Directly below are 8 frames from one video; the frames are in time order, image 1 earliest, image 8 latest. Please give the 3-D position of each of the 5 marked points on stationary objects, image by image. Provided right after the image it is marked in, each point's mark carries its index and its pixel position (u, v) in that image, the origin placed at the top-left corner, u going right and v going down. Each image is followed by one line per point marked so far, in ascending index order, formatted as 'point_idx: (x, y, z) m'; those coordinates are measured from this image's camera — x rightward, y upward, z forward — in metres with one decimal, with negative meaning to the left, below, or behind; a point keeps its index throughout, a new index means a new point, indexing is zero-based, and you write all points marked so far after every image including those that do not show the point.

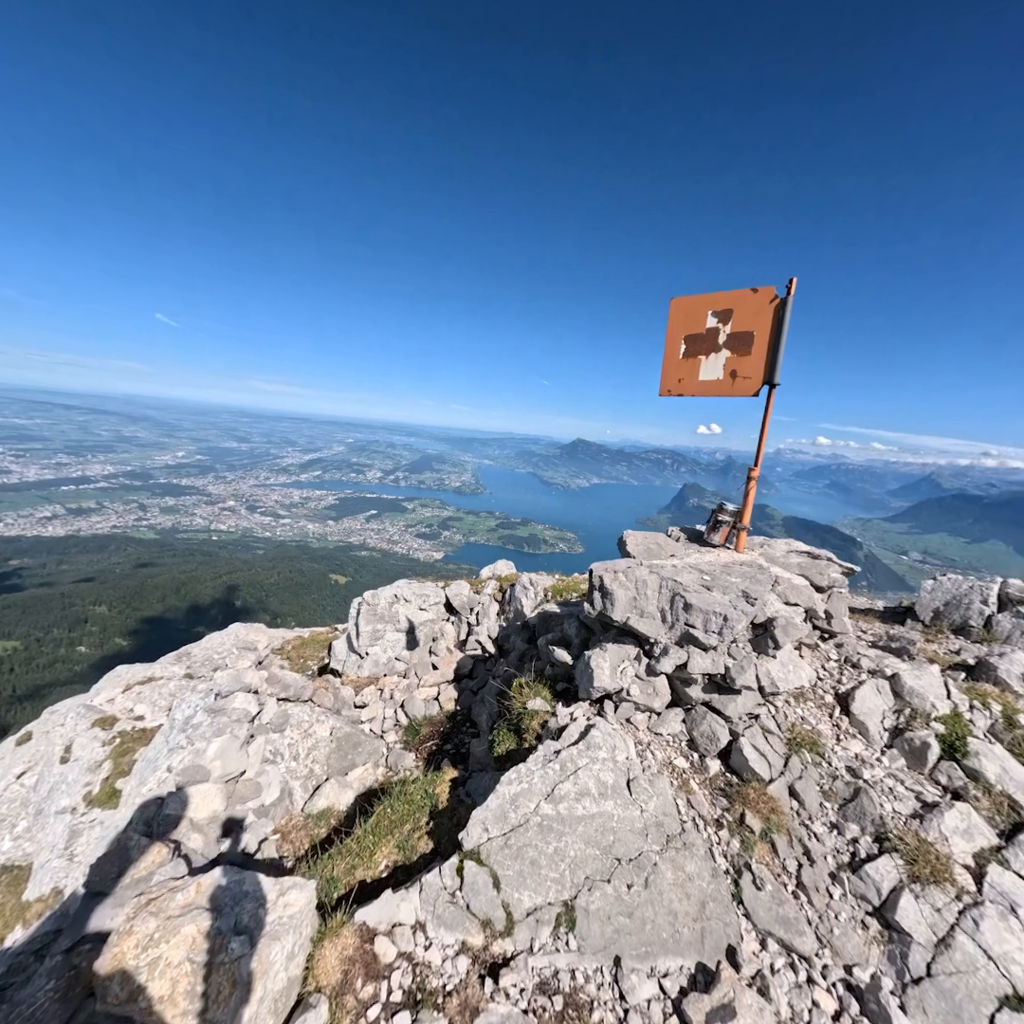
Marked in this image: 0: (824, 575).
0: (+4.7, -1.0, +6.8) m
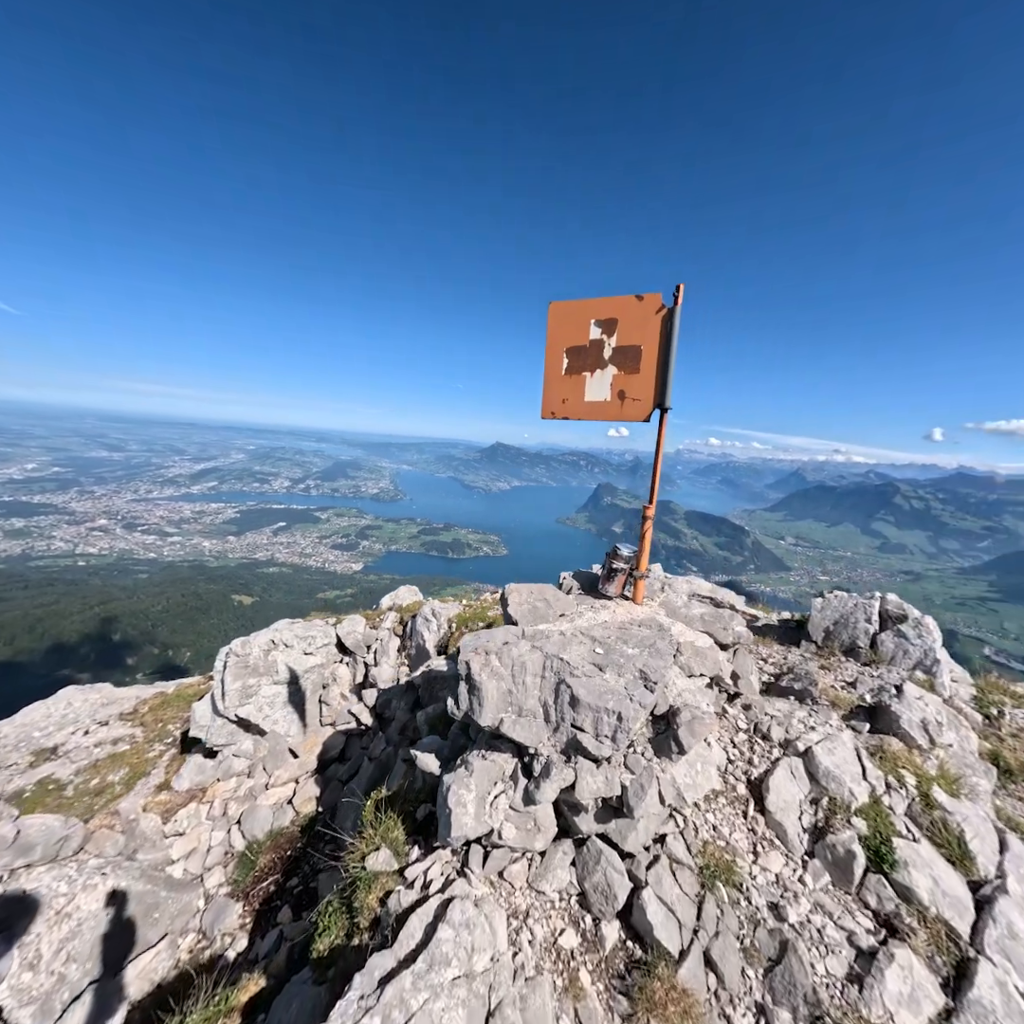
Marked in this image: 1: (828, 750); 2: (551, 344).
0: (+2.8, -1.5, +6.0) m
1: (+3.5, -2.6, +5.0) m
2: (+0.6, +2.4, +6.4) m
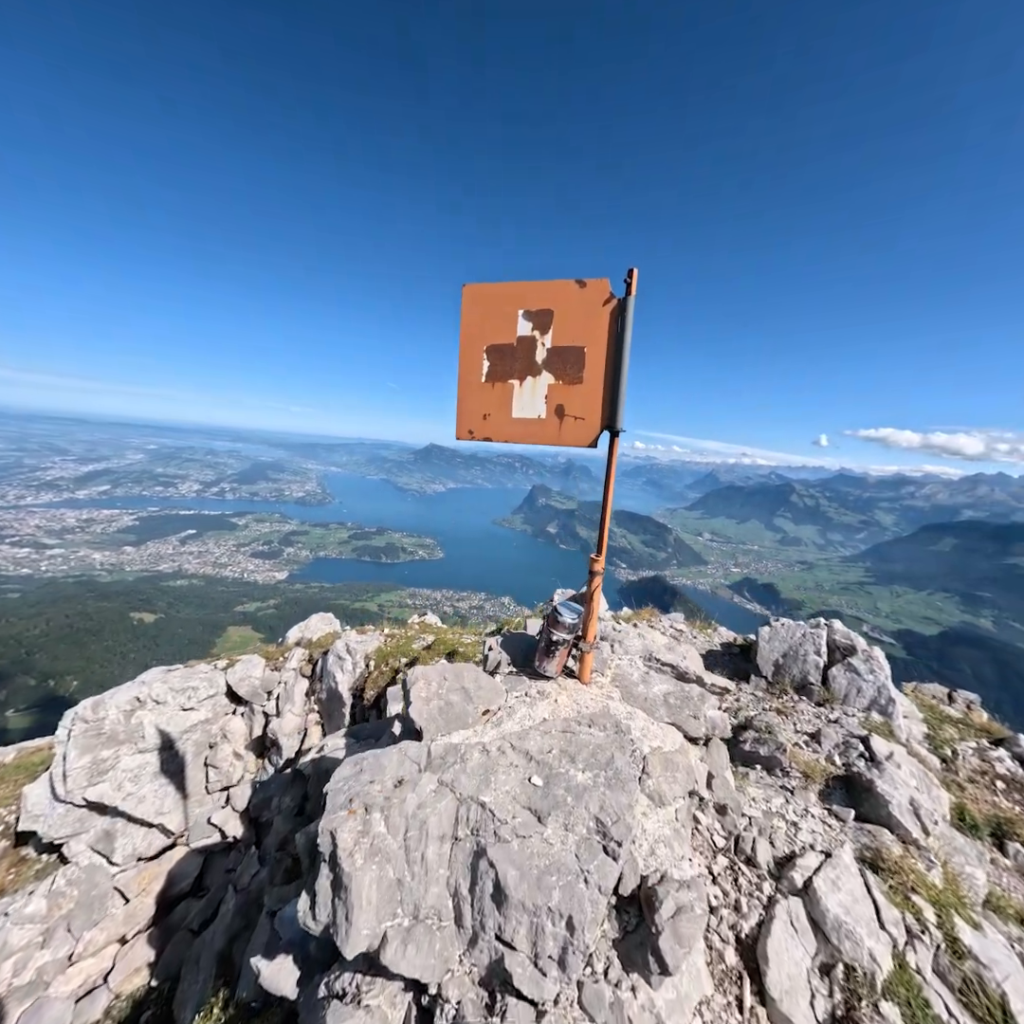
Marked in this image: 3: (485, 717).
0: (+1.9, -2.1, +4.7) m
1: (+2.7, -3.1, +3.9) m
2: (-0.4, +1.9, +4.8) m
3: (-0.3, -2.0, +4.3) m
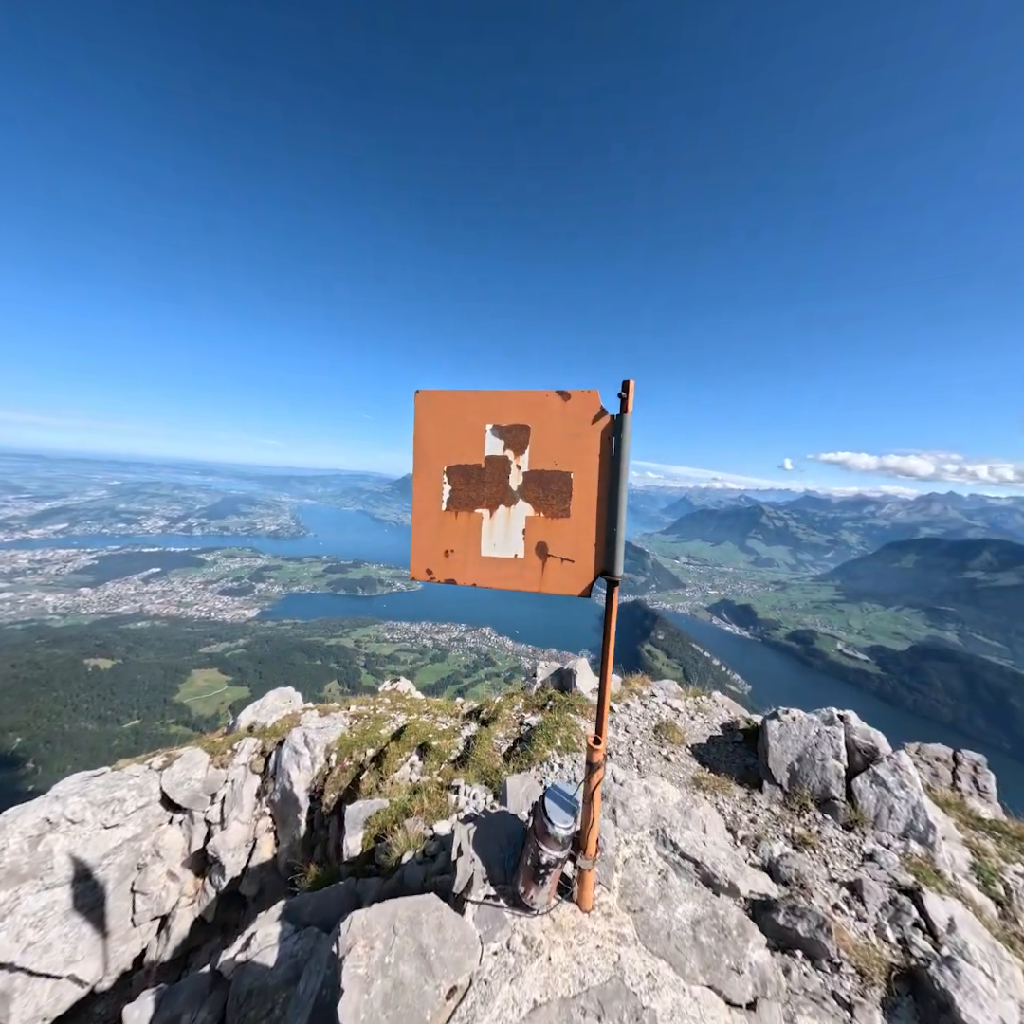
0: (+1.7, -3.4, +3.5) m
1: (+2.6, -4.4, +2.6) m
2: (-0.7, +0.5, +3.7) m
3: (-0.4, -3.3, +3.0) m
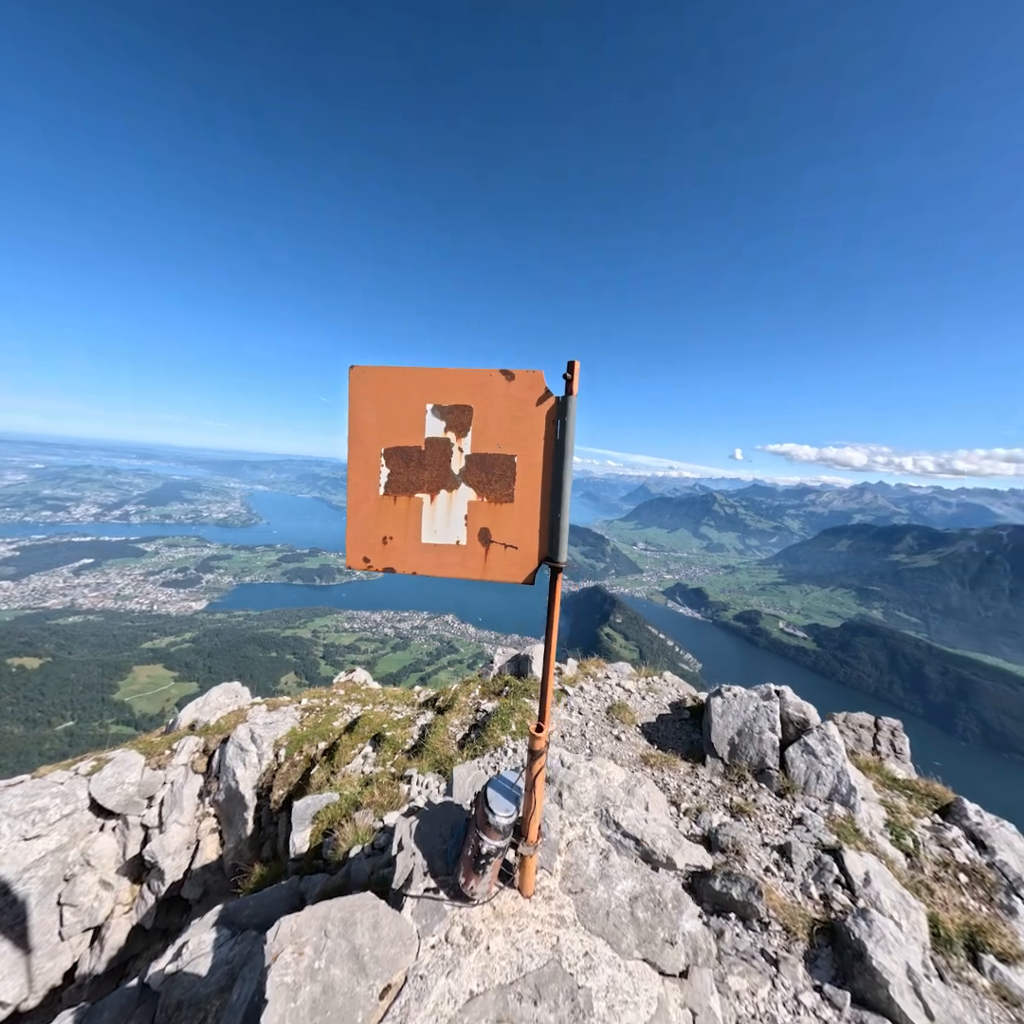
0: (+1.3, -3.3, +3.6) m
1: (+2.2, -4.3, +2.9) m
2: (-1.2, +0.6, +3.5) m
3: (-0.8, -3.2, +3.0) m
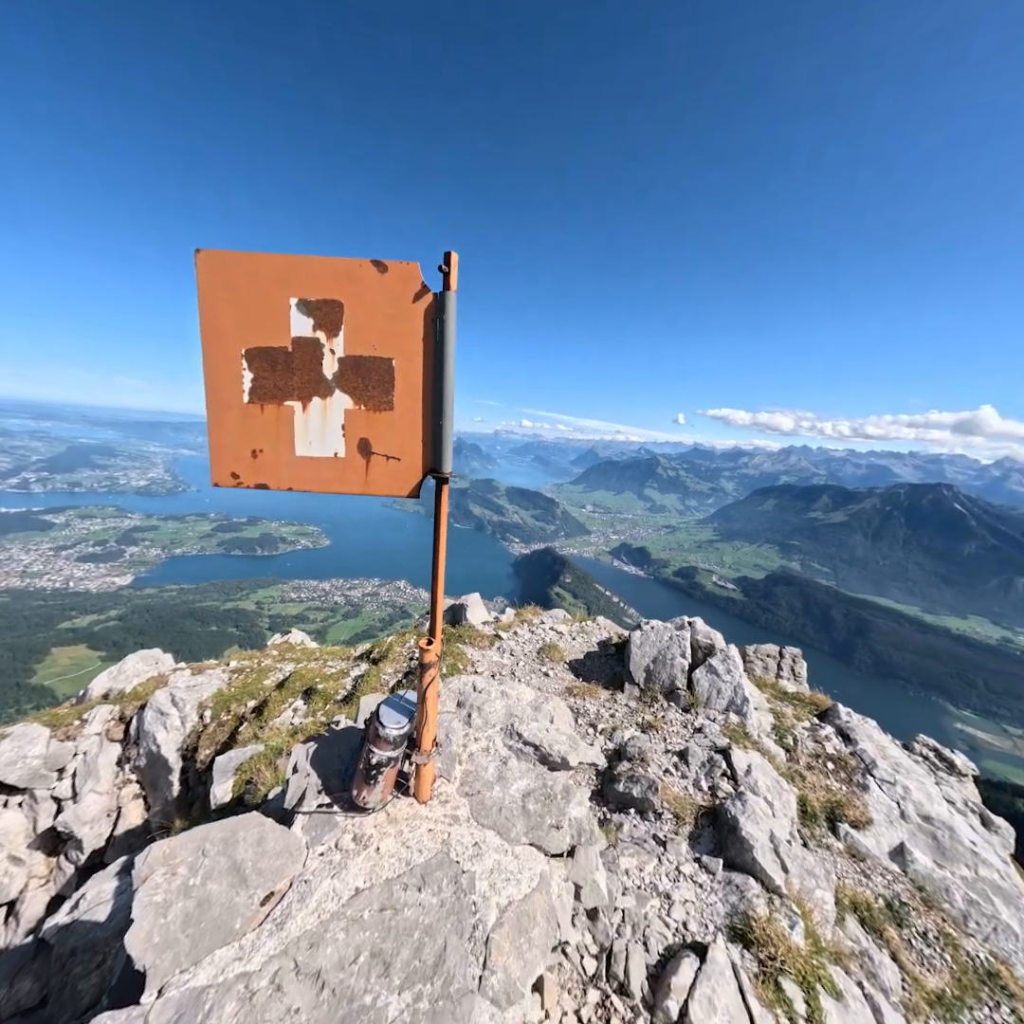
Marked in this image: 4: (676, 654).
0: (+0.4, -2.6, +3.8) m
1: (+1.4, -3.6, +3.3) m
2: (-2.1, +1.2, +3.1) m
3: (-1.6, -2.6, +3.0) m
4: (+3.3, -2.8, +9.0) m
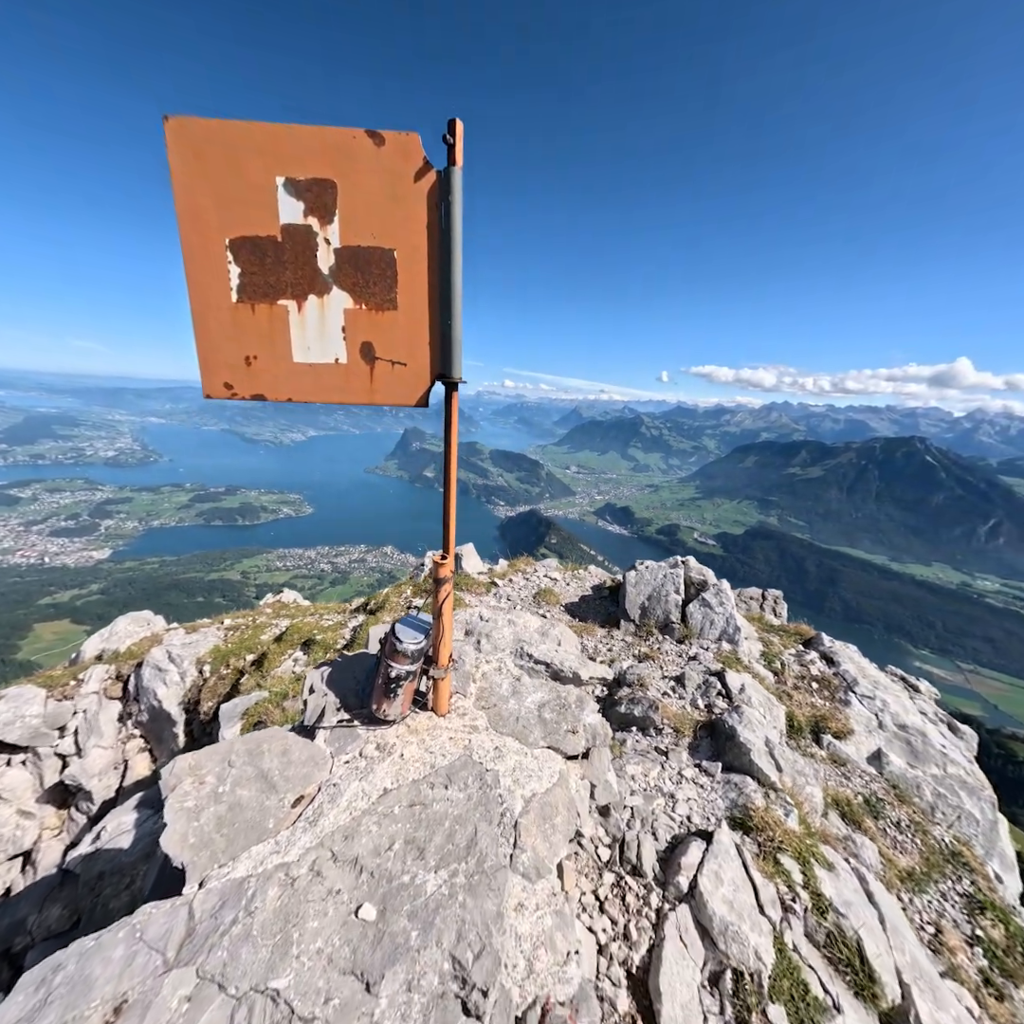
0: (+0.5, -1.8, +4.0) m
1: (+1.6, -2.9, +3.6) m
2: (-2.0, +1.8, +2.9) m
3: (-1.4, -2.0, +3.0) m
4: (+3.2, -1.6, +9.2) m
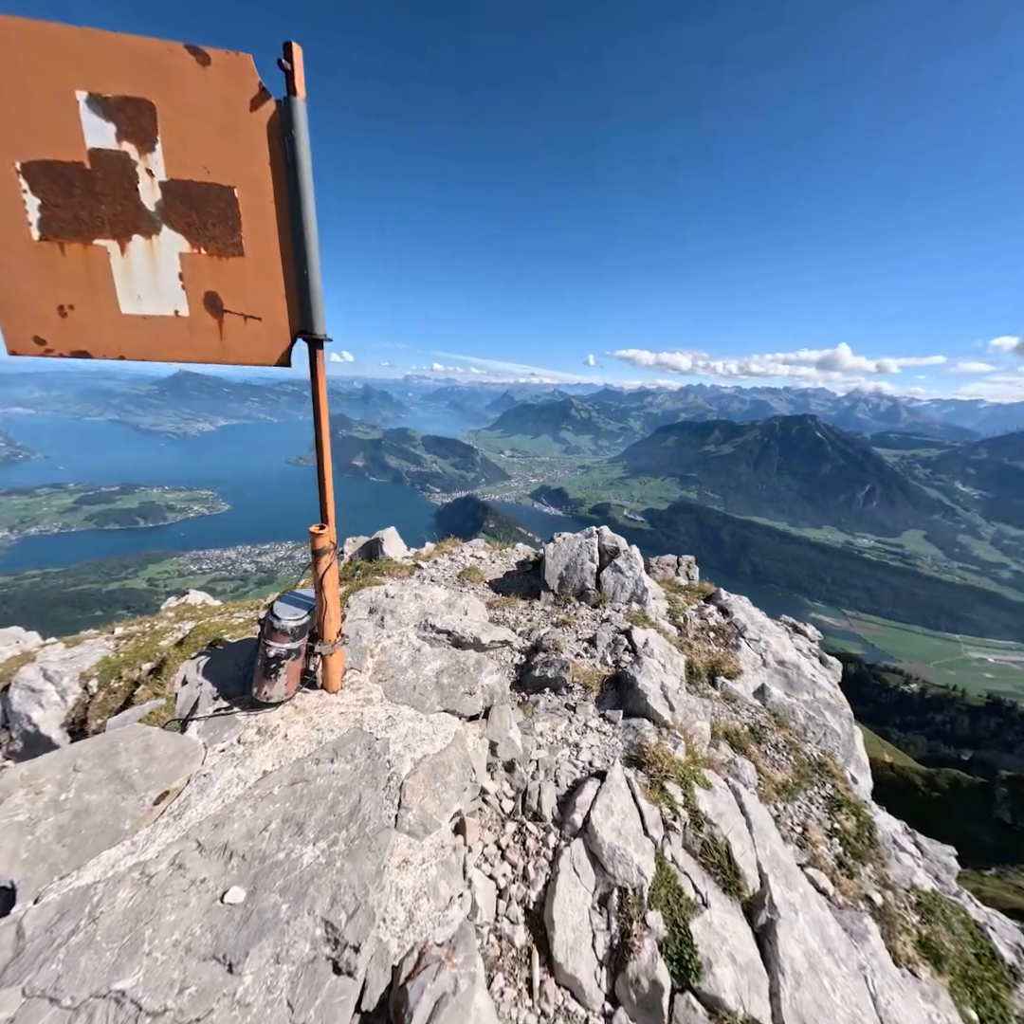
0: (-0.4, -1.5, +4.0) m
1: (+0.8, -2.5, +3.8) m
2: (-2.9, +2.0, +2.4) m
3: (-2.2, -1.8, +2.8) m
4: (+1.5, -1.0, +9.6) m
